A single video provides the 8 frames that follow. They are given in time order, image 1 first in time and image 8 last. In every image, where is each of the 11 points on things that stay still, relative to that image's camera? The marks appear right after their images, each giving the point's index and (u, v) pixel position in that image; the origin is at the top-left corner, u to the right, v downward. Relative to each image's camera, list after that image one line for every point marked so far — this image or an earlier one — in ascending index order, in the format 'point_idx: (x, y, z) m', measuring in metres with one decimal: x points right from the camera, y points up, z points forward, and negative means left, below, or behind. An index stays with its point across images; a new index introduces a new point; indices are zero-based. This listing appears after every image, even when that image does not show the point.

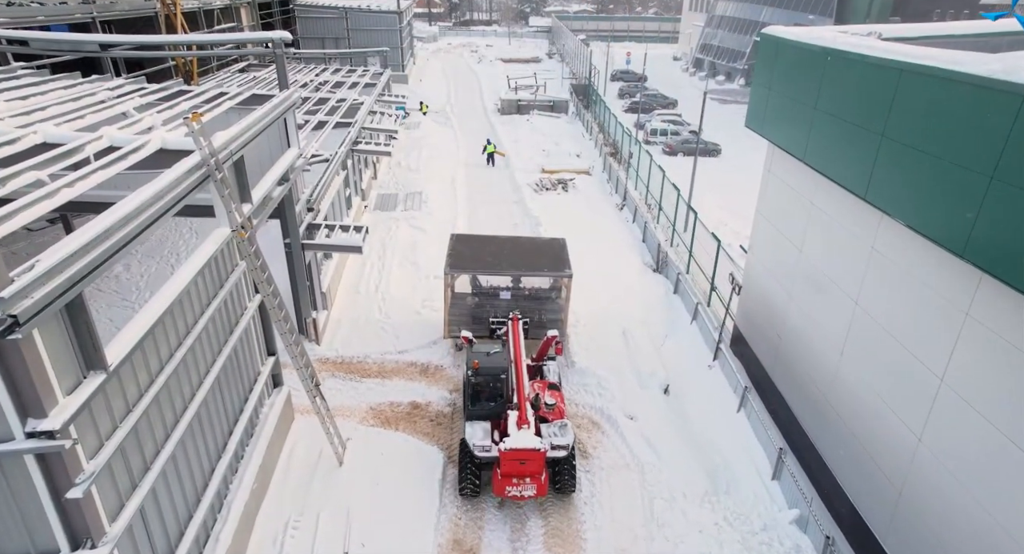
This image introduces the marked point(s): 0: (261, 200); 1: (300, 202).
0: (-4.3, +1.4, +11.3) m
1: (-4.6, +1.6, +14.4) m
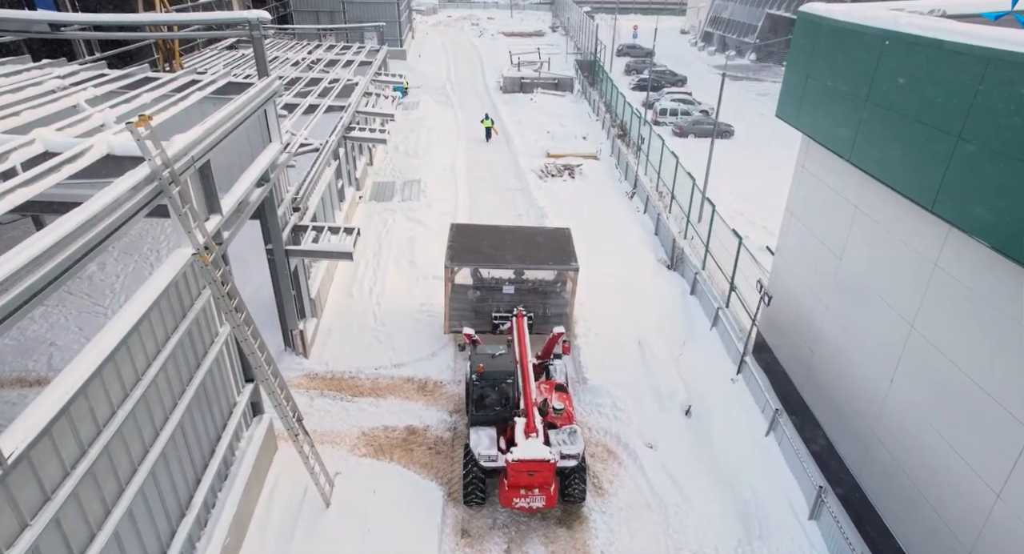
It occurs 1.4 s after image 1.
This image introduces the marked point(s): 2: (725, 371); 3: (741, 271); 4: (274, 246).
0: (-4.2, +1.1, +10.0) m
1: (-4.5, +1.5, +13.0) m
2: (+4.5, -2.0, +14.1) m
3: (+5.6, +0.2, +16.4) m
4: (-4.4, +0.6, +12.3) m
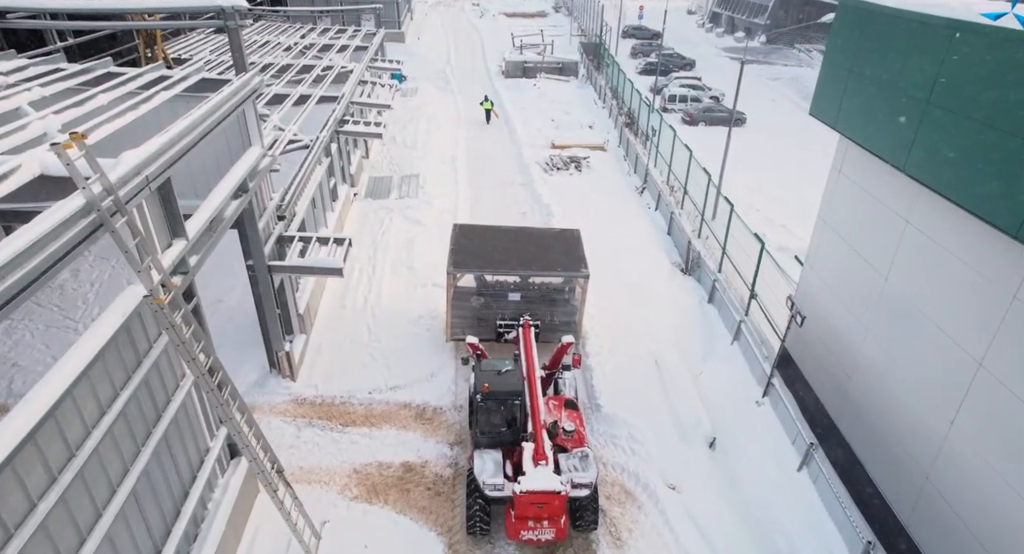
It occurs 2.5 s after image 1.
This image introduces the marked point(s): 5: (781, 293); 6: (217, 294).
0: (-4.0, +0.7, +8.7) m
1: (-4.4, +1.2, +11.8) m
2: (+4.6, -2.3, +12.9) m
3: (+5.7, 0.0, +15.2) m
4: (-4.3, +0.3, +11.0) m
5: (+5.8, -0.3, +14.5) m
6: (-6.6, -0.4, +14.8) m
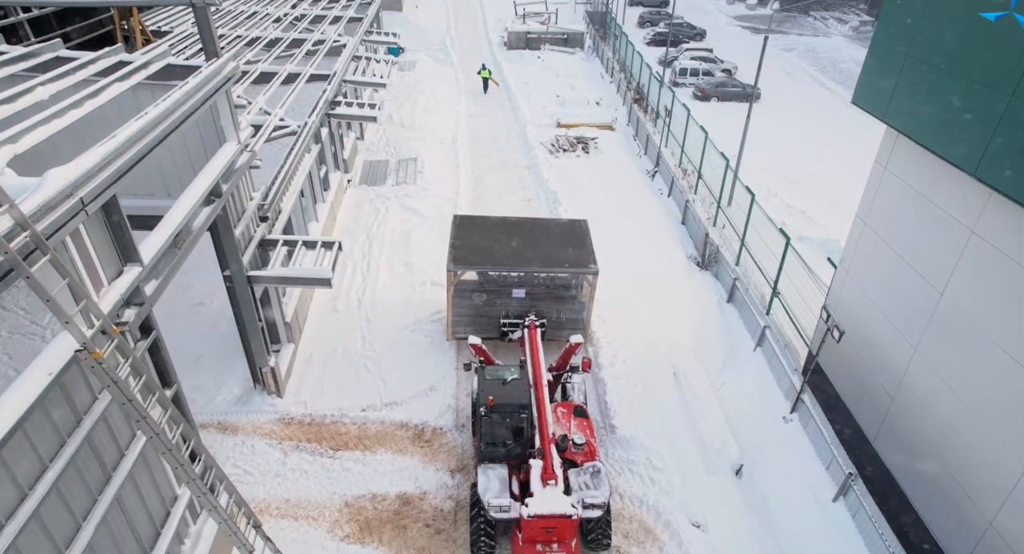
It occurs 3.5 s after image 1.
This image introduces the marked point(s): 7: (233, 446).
0: (-3.9, +0.4, +7.6) m
1: (-4.3, +1.0, +10.6) m
2: (+4.7, -2.3, +11.9) m
3: (+5.8, 0.0, +14.0) m
4: (-4.2, +0.1, +9.9) m
5: (+6.0, -0.4, +13.3) m
6: (-6.5, -0.4, +13.7) m
7: (-4.4, -2.7, +10.5) m
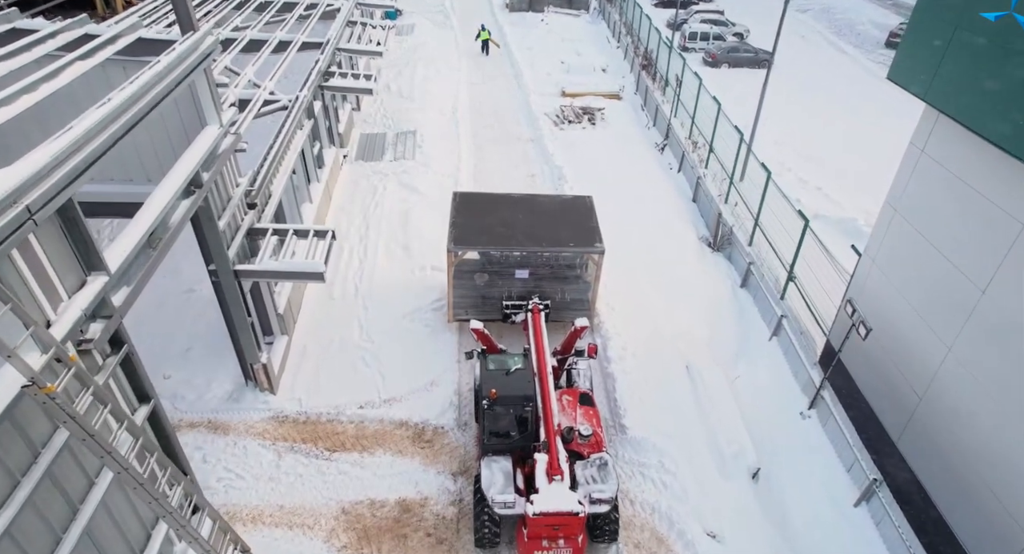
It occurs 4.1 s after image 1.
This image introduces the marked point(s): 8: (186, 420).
0: (-3.9, +0.4, +6.9) m
1: (-4.2, +1.2, +9.9) m
2: (+4.8, -2.2, +11.3) m
3: (+5.9, +0.3, +13.3) m
4: (-4.1, +0.2, +9.2) m
5: (+6.0, -0.1, +12.7) m
6: (-6.4, -0.1, +13.1) m
7: (-4.3, -2.5, +10.0) m
8: (-5.1, -2.2, +10.4) m
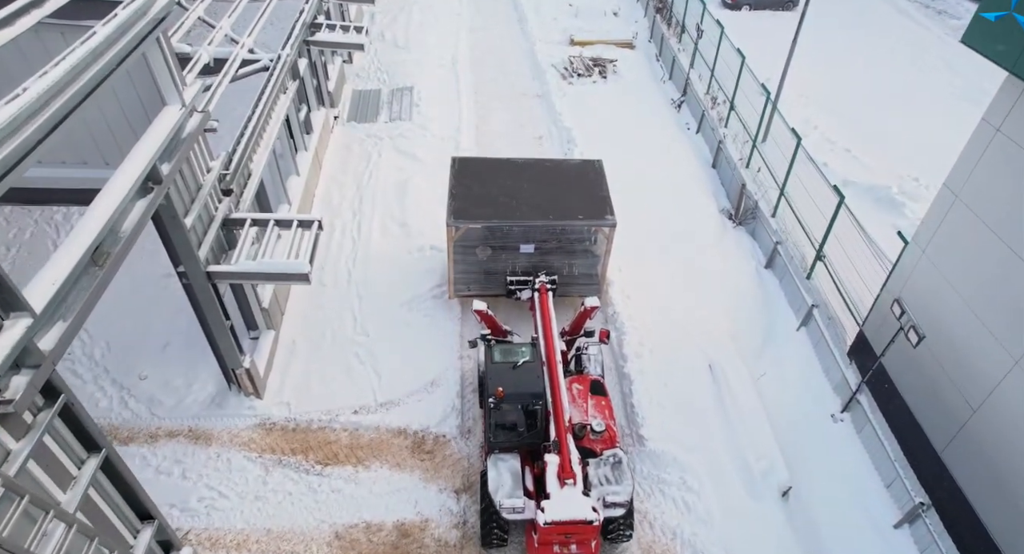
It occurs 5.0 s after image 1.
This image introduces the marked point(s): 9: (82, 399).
0: (-3.8, +0.1, +5.8) m
1: (-4.1, +1.2, +8.7) m
2: (+4.9, -2.0, +10.4) m
3: (+6.0, +0.6, +12.2) m
4: (-4.0, +0.1, +8.1) m
5: (+6.2, +0.2, +11.6) m
6: (-6.3, +0.2, +12.0) m
7: (-4.2, -2.5, +9.2) m
8: (-5.0, -2.2, +9.5) m
9: (-6.3, -1.8, +9.8) m
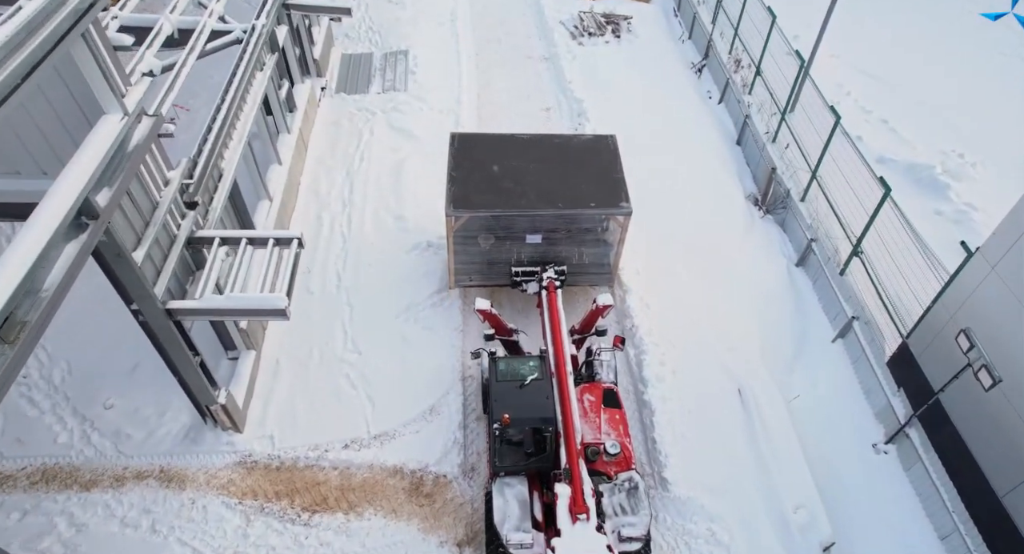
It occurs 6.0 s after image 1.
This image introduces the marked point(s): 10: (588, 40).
0: (-3.6, -0.5, +4.6) m
1: (-3.9, +0.8, +7.4) m
2: (+5.0, -2.2, +9.4) m
3: (+6.1, +0.5, +10.9) m
4: (-3.8, -0.3, +6.9) m
5: (+6.3, +0.1, +10.3) m
6: (-6.1, +0.1, +10.8) m
7: (-4.1, -2.8, +8.2) m
8: (-4.8, -2.4, +8.5) m
9: (-6.2, -2.1, +8.7) m
10: (+2.1, +6.4, +18.0) m
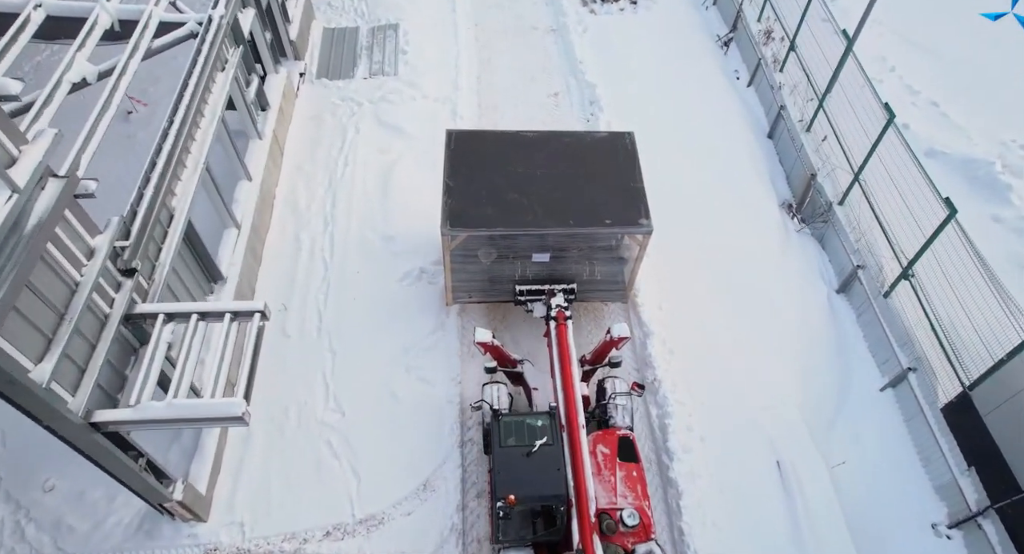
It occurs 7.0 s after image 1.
0: (-3.5, -1.6, +3.2) m
1: (-3.8, 0.0, +5.9) m
2: (+5.1, -2.9, +8.1) m
3: (+6.2, 0.0, +9.4) m
4: (-3.8, -1.2, +5.5) m
5: (+6.4, -0.6, +8.9) m
6: (-6.0, -0.4, +9.3) m
7: (-4.0, -3.6, +7.0) m
8: (-4.8, -3.2, +7.3) m
9: (-6.1, -2.8, +7.5) m
10: (+2.2, +6.5, +16.0) m
